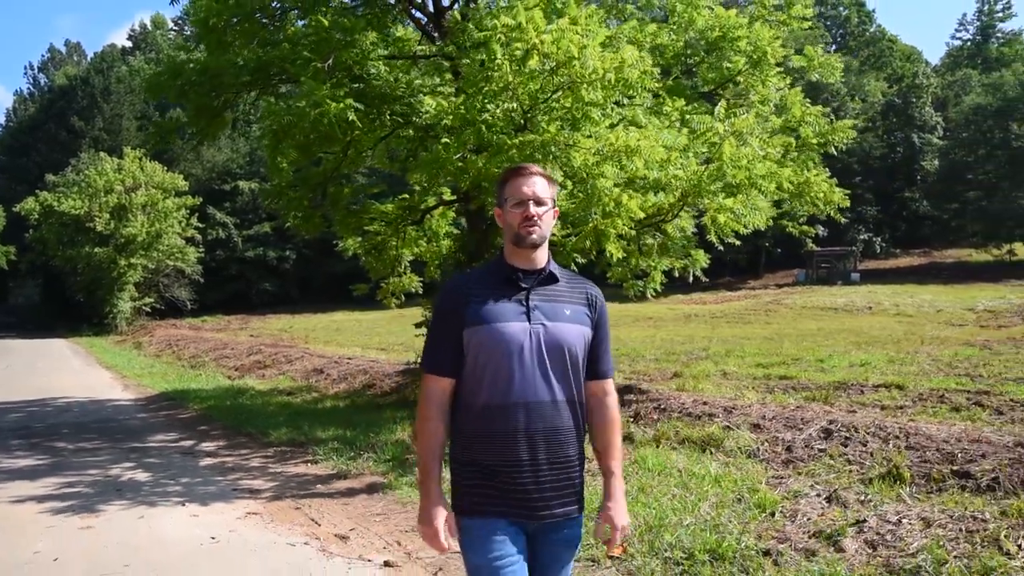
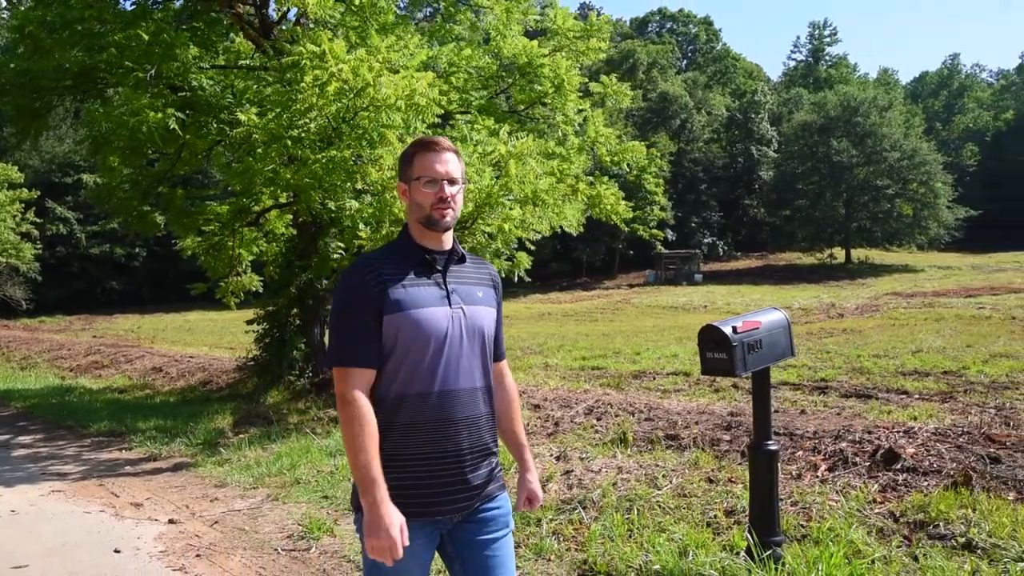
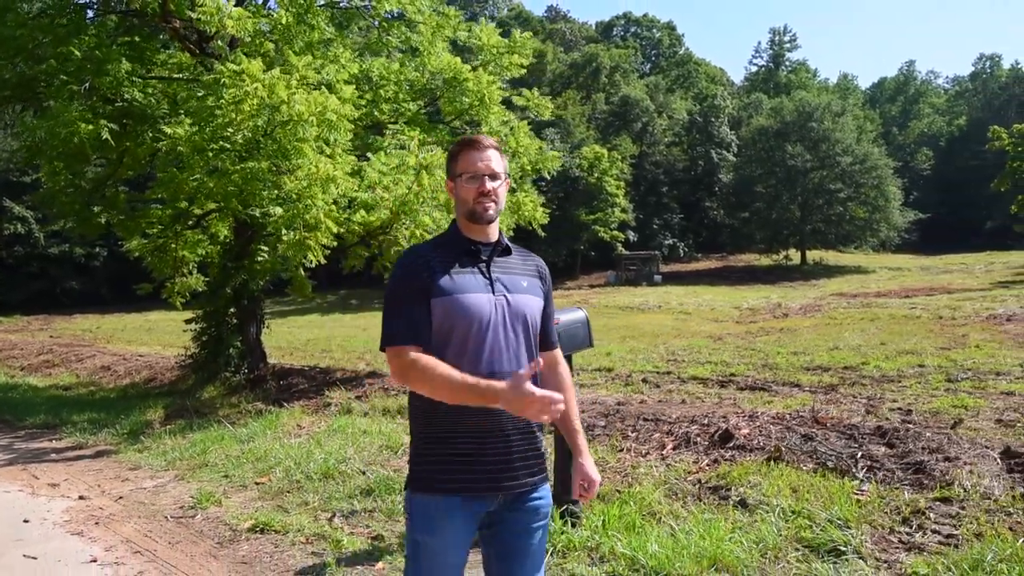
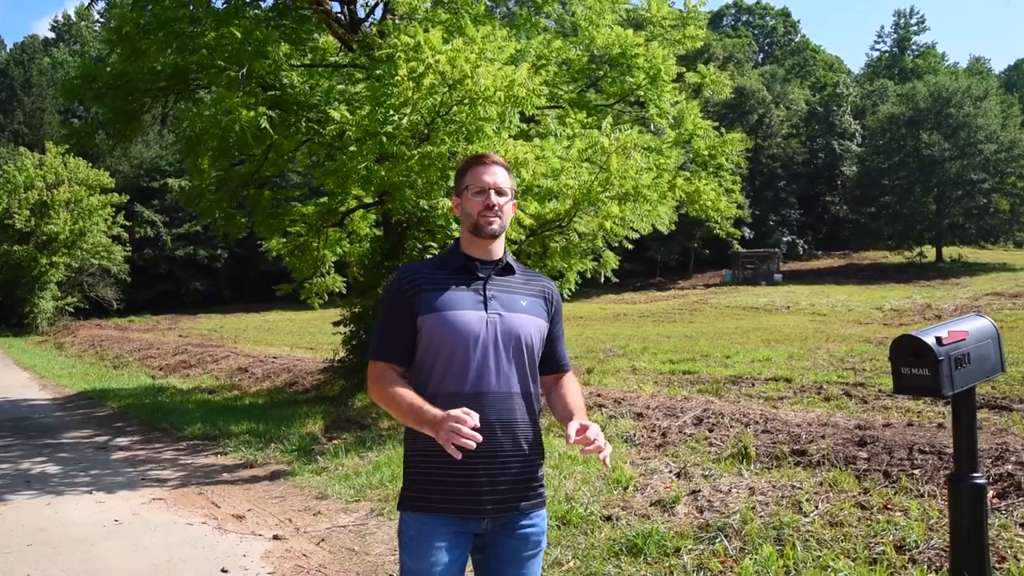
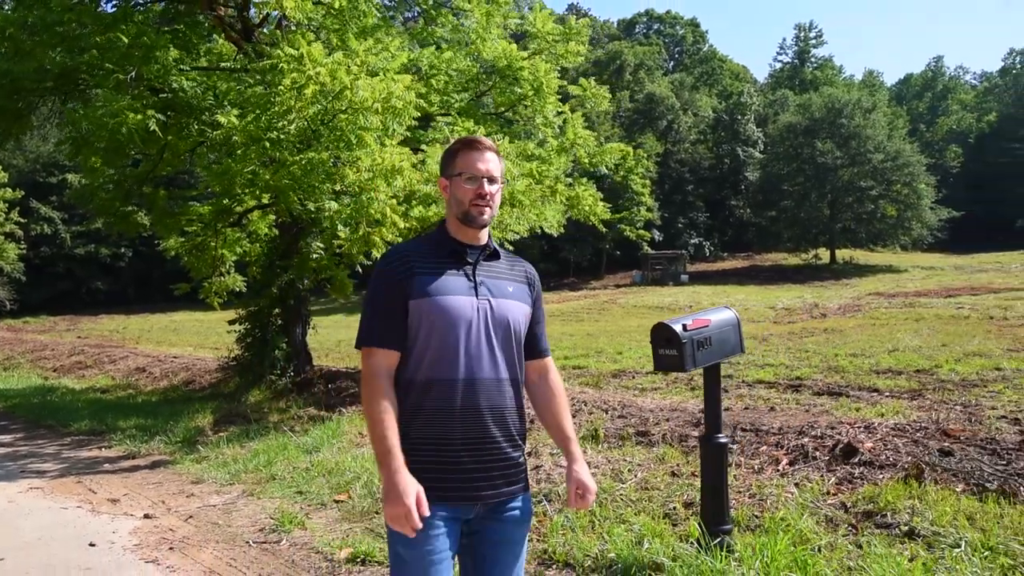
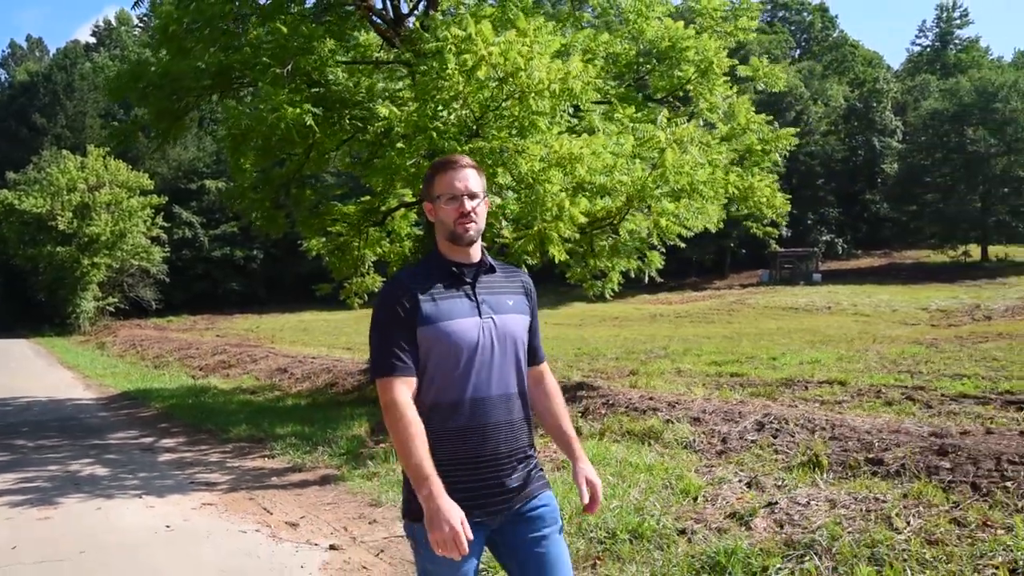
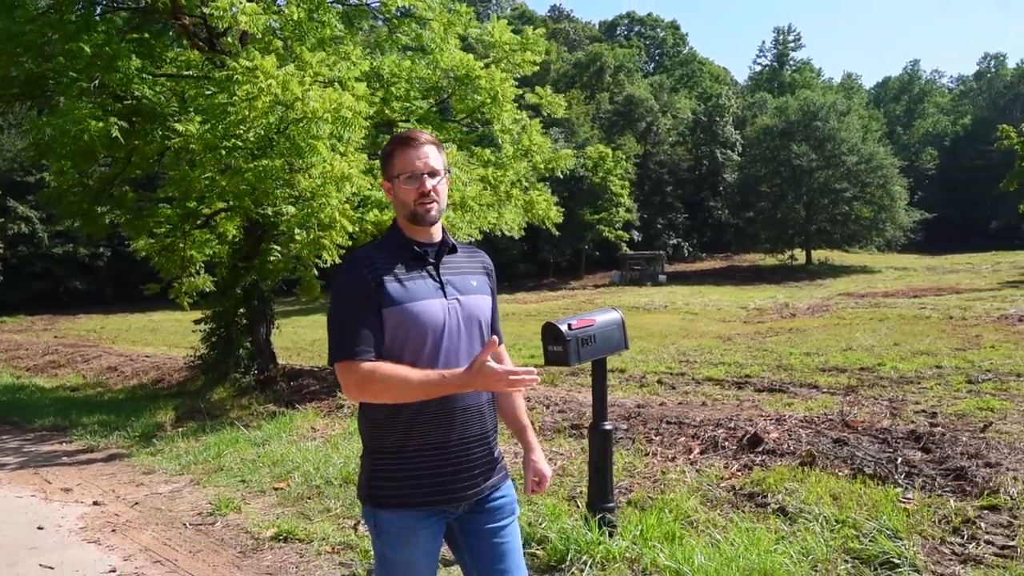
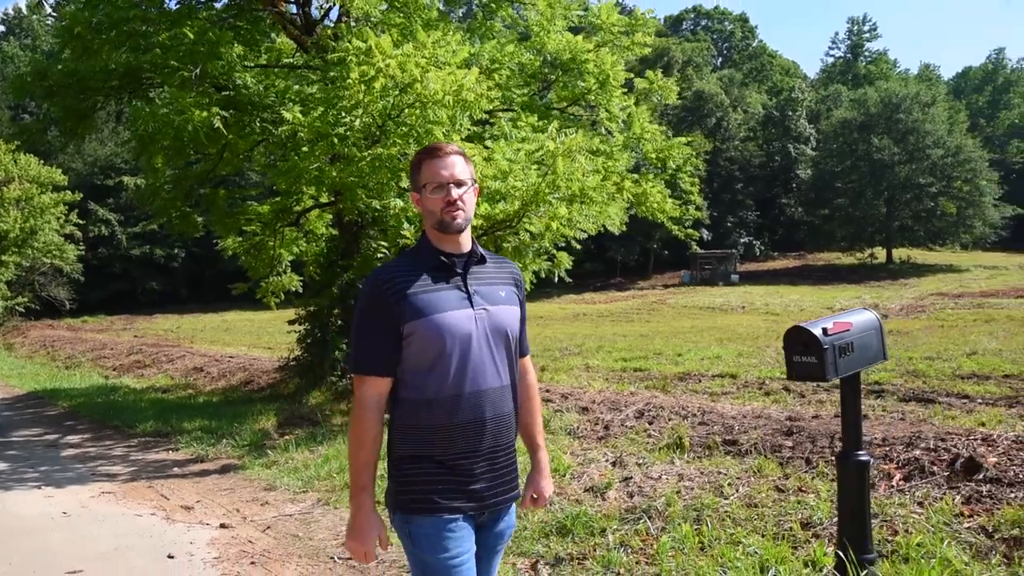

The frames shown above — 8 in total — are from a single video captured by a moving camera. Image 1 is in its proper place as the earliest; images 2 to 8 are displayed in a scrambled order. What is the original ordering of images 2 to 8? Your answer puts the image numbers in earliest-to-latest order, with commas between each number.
6, 4, 8, 2, 5, 7, 3
